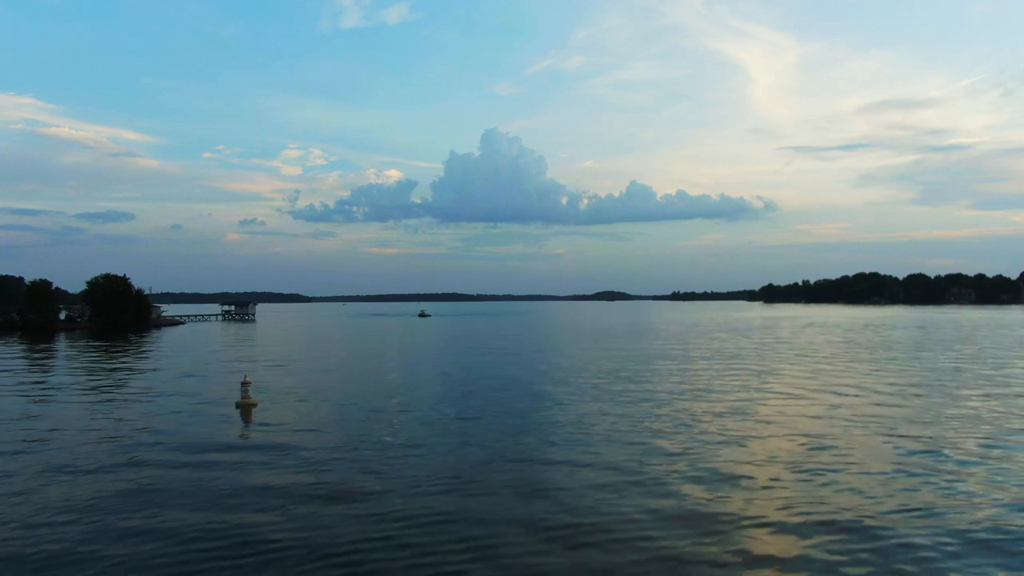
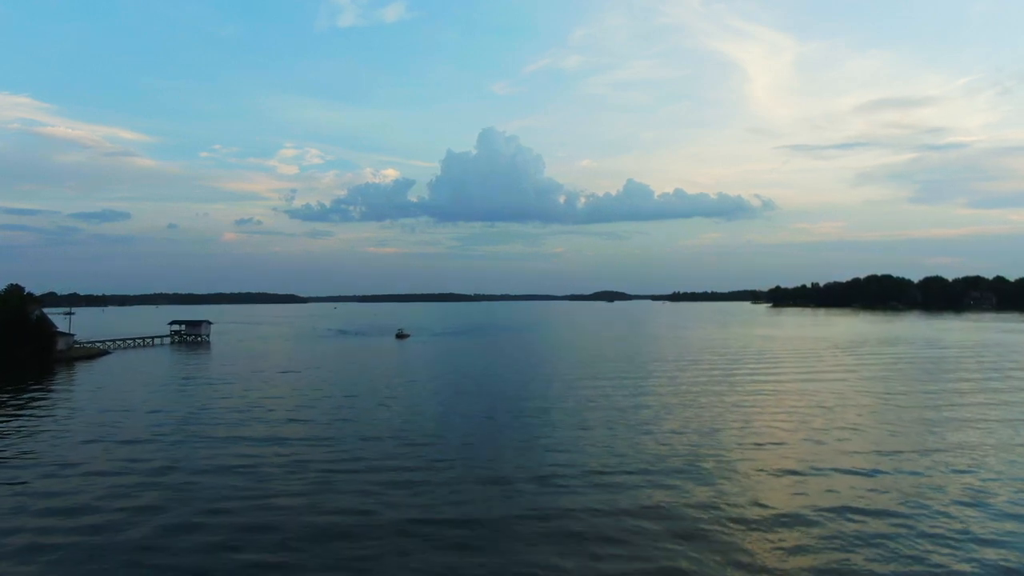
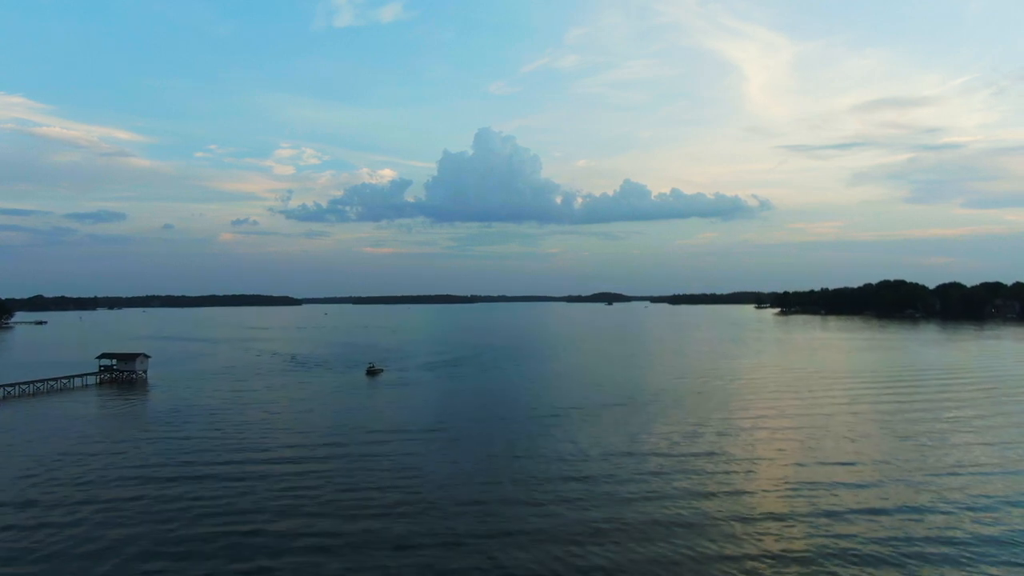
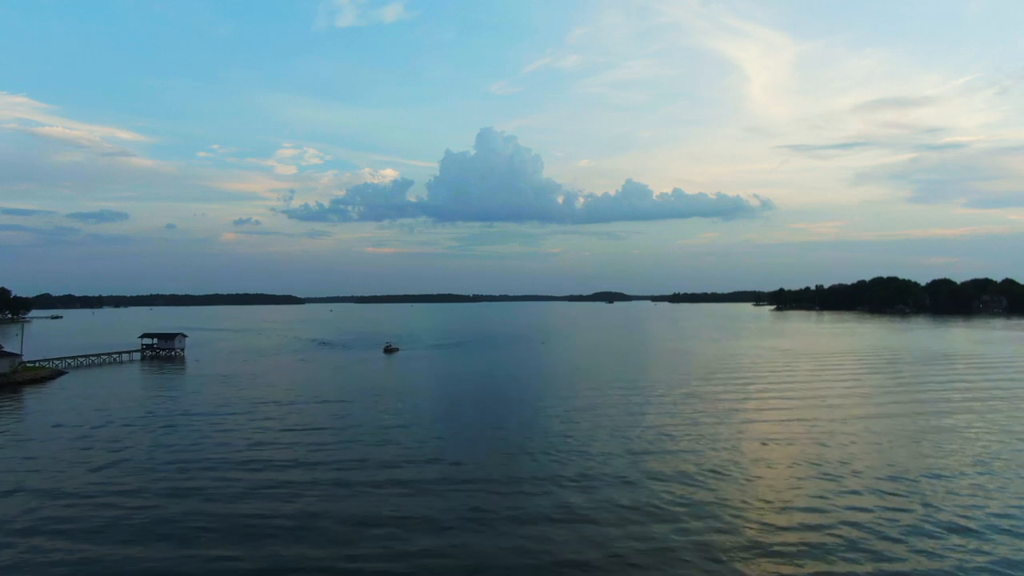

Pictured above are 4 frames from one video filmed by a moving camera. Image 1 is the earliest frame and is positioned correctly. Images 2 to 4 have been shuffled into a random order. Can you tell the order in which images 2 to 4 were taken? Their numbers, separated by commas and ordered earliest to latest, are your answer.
2, 4, 3
